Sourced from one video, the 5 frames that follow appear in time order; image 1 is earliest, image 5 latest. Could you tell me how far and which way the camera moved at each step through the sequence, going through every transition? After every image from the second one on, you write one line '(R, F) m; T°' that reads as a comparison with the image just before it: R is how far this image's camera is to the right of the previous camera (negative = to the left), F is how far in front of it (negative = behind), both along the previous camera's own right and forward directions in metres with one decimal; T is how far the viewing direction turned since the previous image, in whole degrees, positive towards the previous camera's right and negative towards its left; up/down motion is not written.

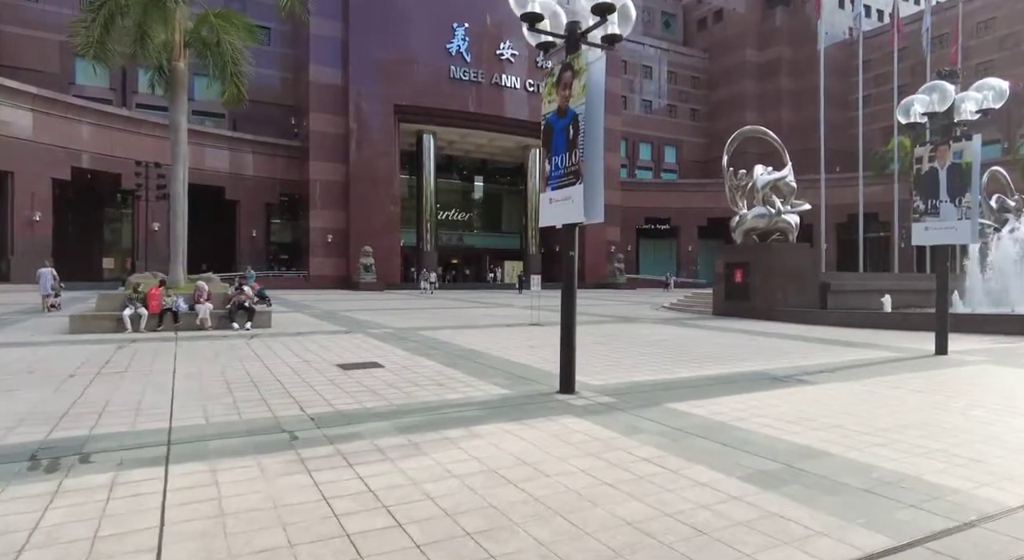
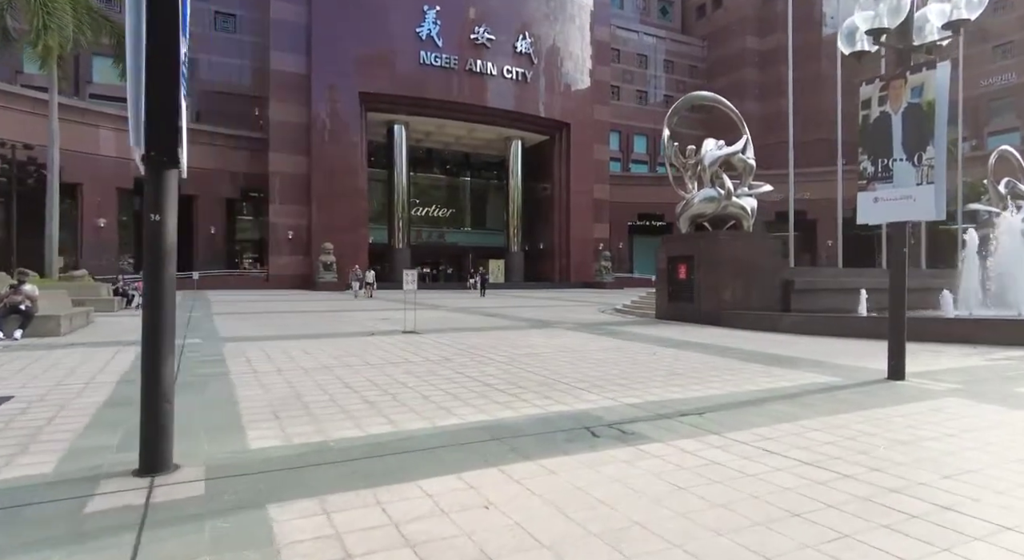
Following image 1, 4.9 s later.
(+3.2, +3.4) m; -1°
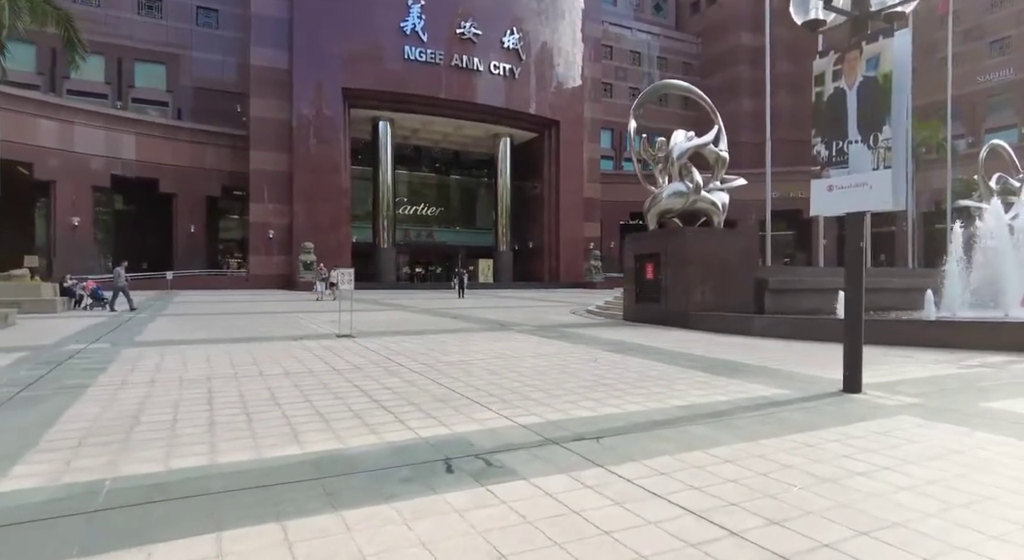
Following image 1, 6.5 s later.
(+1.1, +1.0) m; 0°
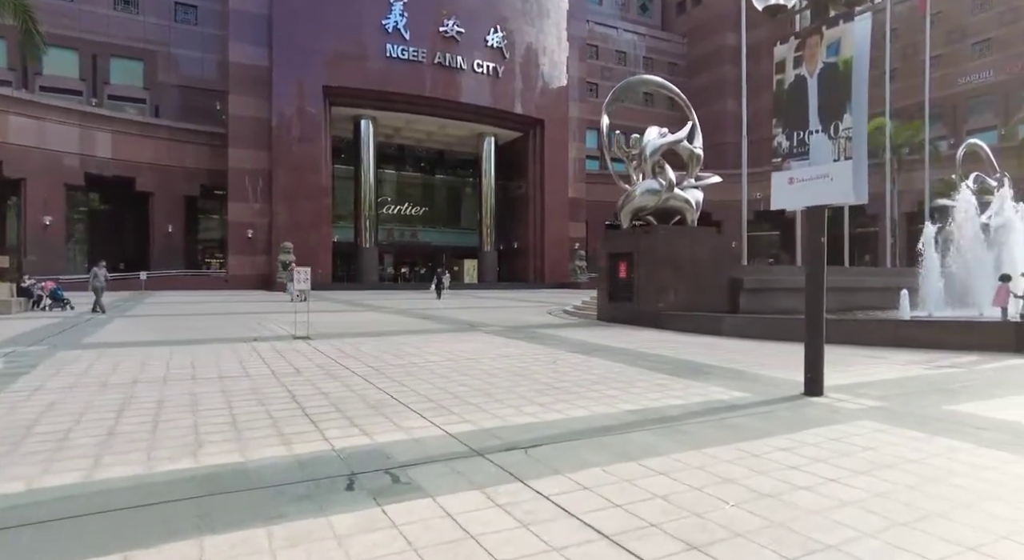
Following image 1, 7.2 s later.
(+0.5, +0.4) m; +1°
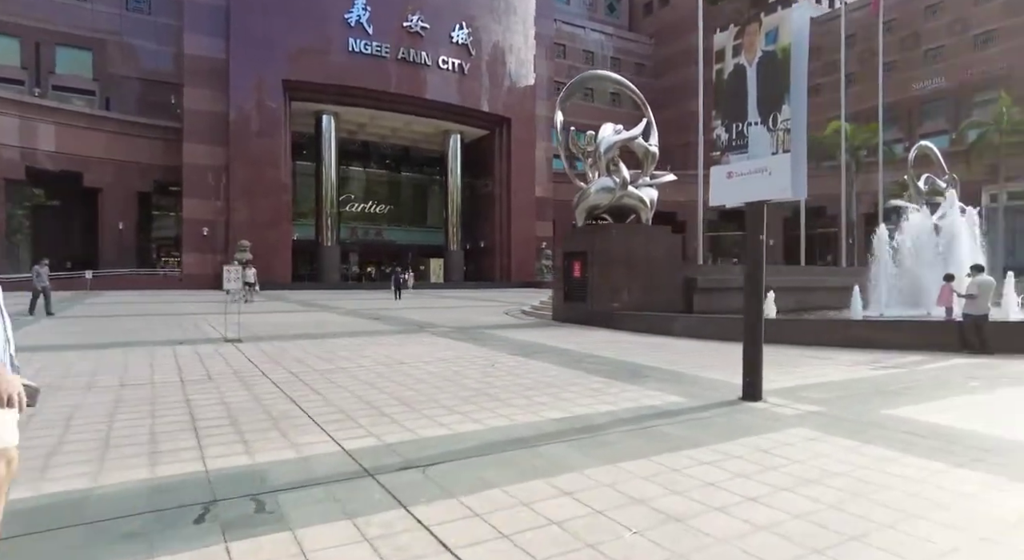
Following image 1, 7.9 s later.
(+0.5, +0.4) m; +3°
